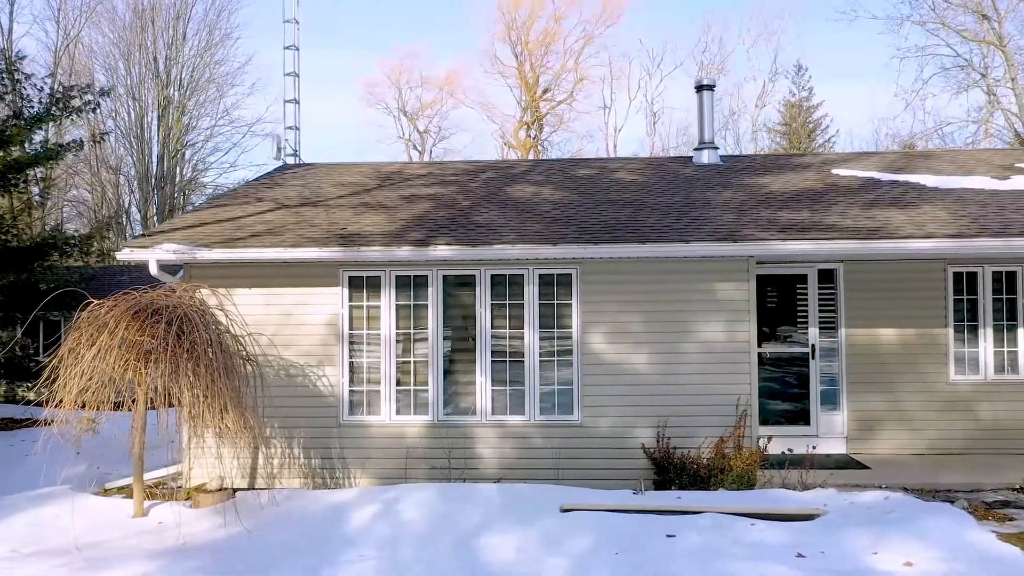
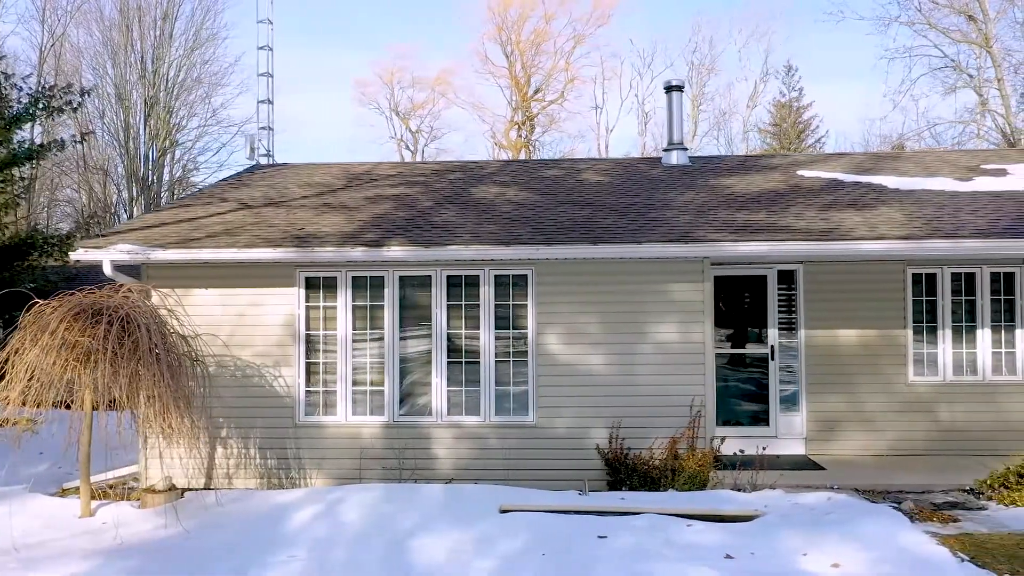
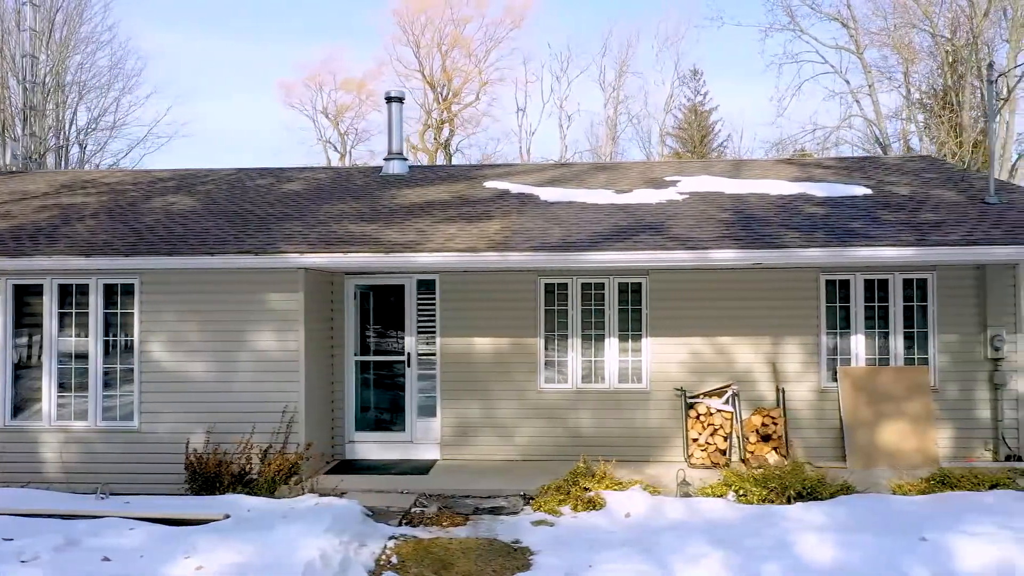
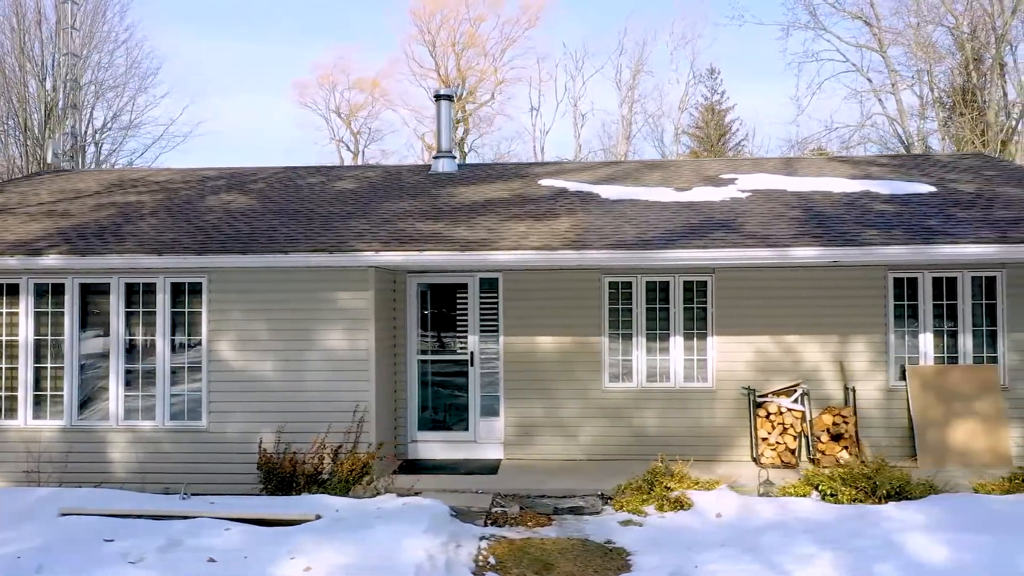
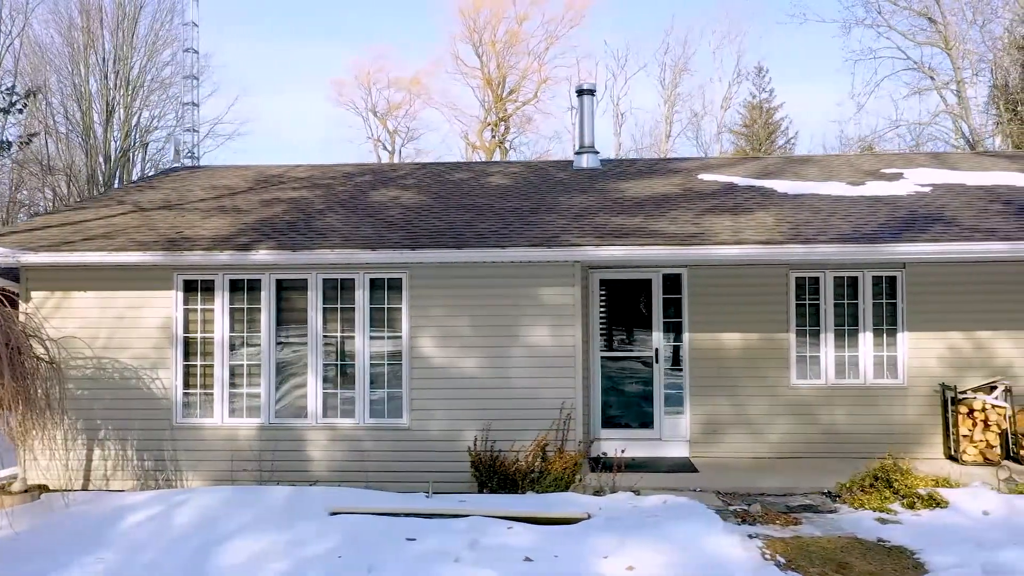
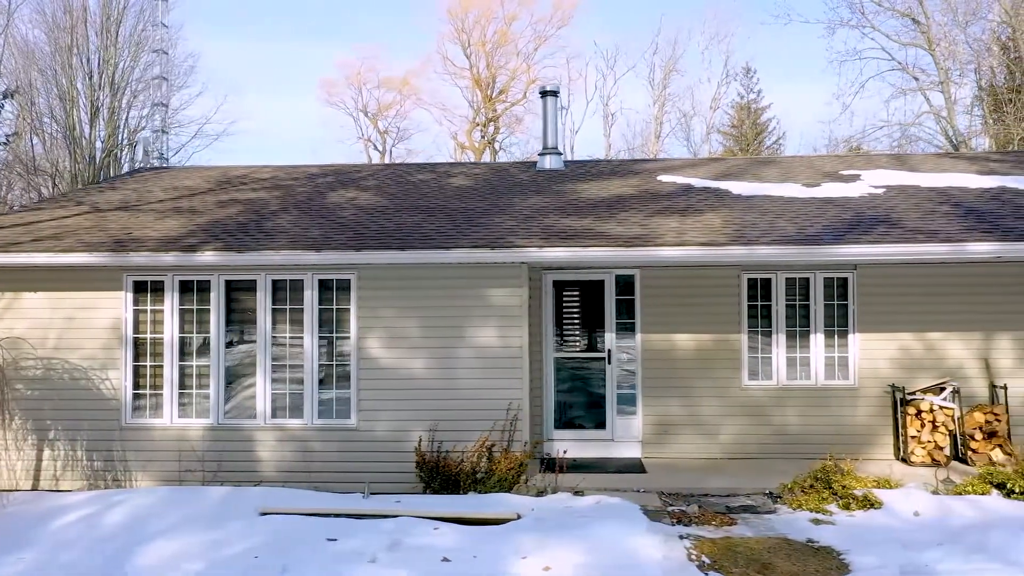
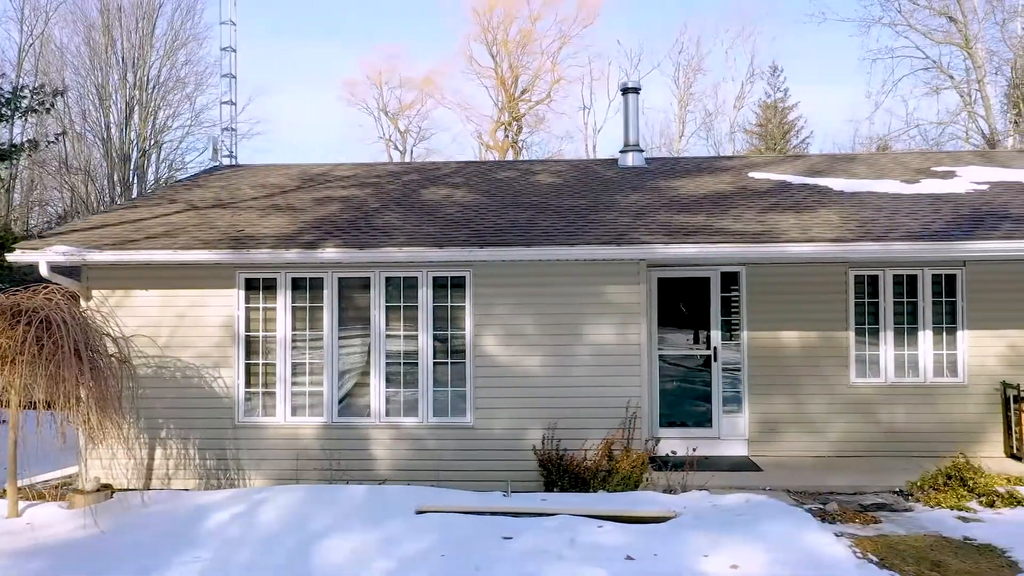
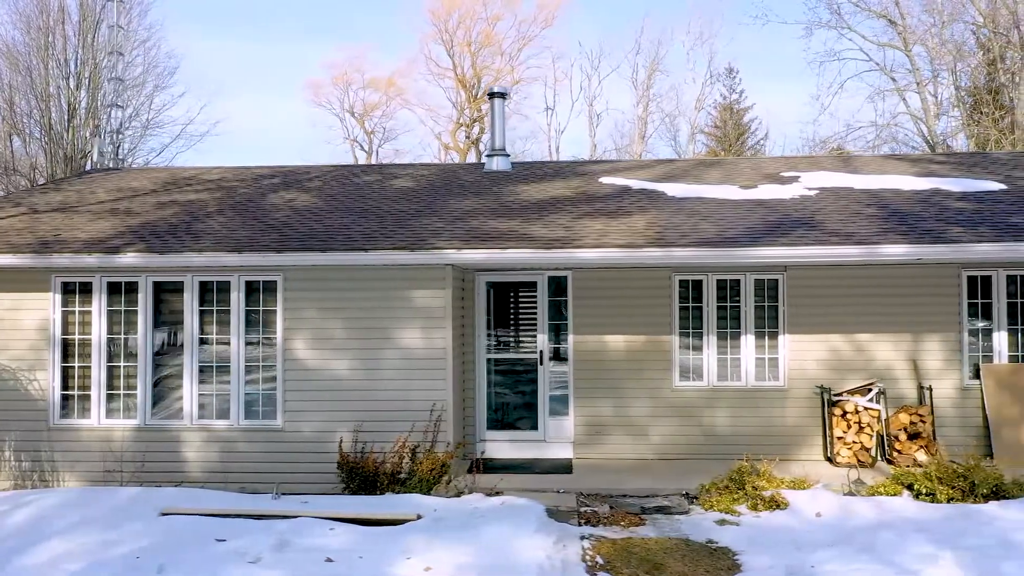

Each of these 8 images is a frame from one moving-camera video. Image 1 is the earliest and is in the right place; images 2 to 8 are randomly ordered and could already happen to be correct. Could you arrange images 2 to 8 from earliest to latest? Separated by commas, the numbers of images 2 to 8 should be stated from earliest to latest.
2, 7, 5, 6, 8, 4, 3
